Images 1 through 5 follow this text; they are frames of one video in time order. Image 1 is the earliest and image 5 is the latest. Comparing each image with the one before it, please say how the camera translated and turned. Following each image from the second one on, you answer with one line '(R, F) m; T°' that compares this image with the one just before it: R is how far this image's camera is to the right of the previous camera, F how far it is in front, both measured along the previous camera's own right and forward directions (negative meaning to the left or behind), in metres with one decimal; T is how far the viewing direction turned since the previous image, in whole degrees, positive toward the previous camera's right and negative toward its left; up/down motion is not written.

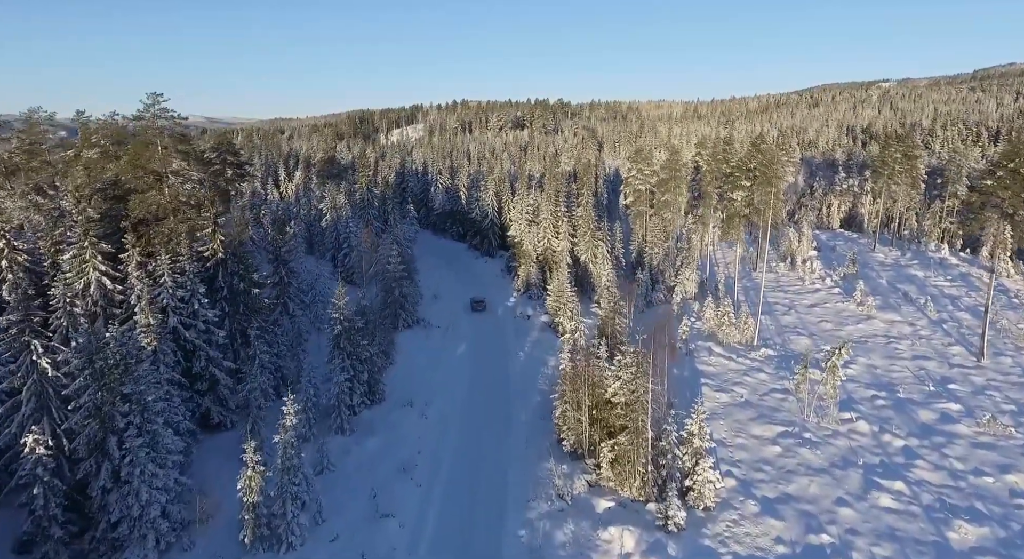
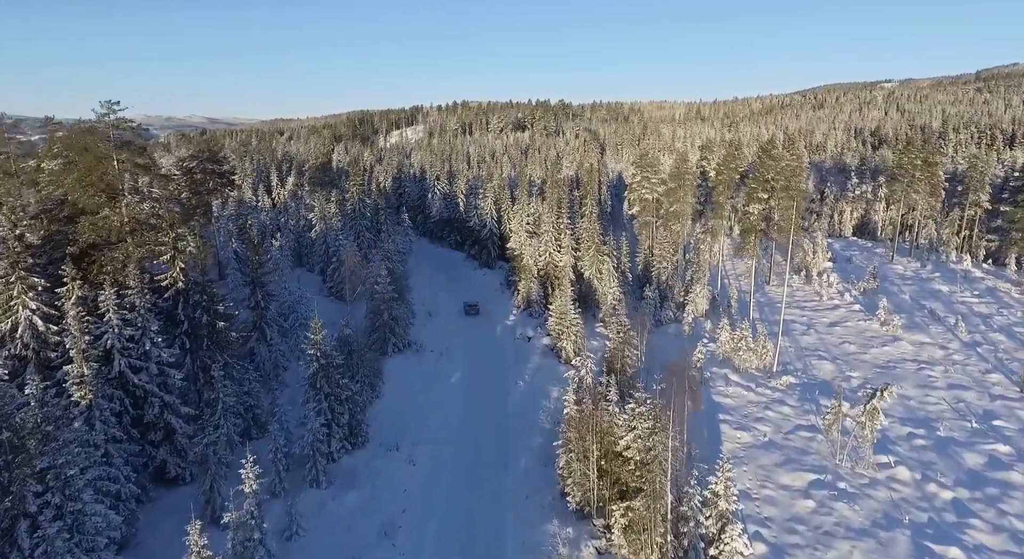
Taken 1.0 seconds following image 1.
(+0.1, +3.7) m; 0°
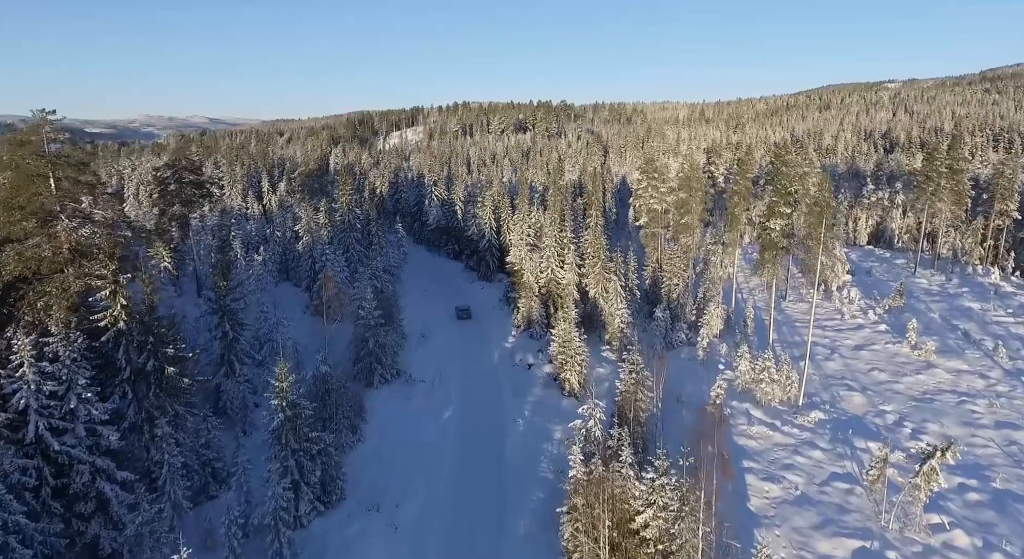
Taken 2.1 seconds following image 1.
(+0.2, +4.1) m; 0°
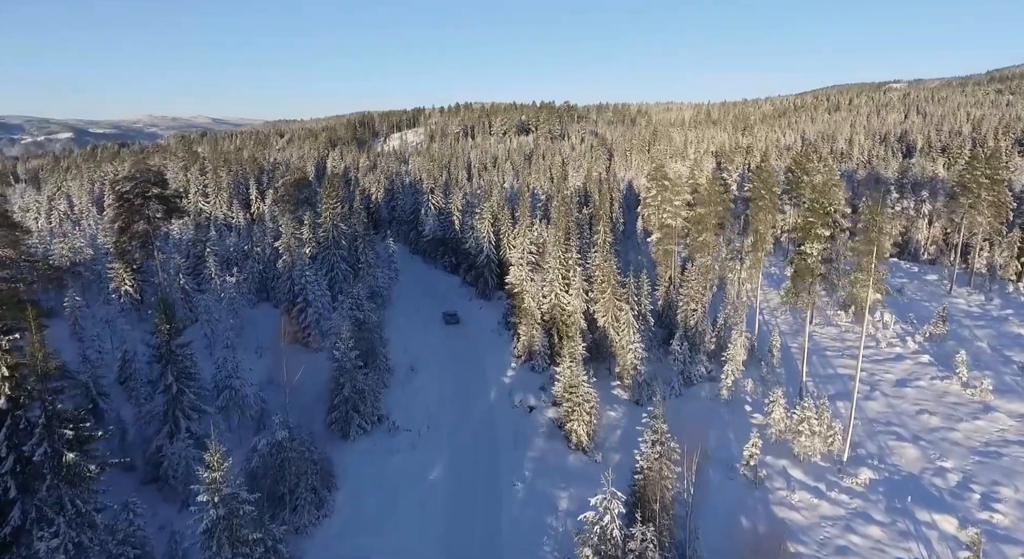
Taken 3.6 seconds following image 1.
(+0.2, +5.5) m; 0°
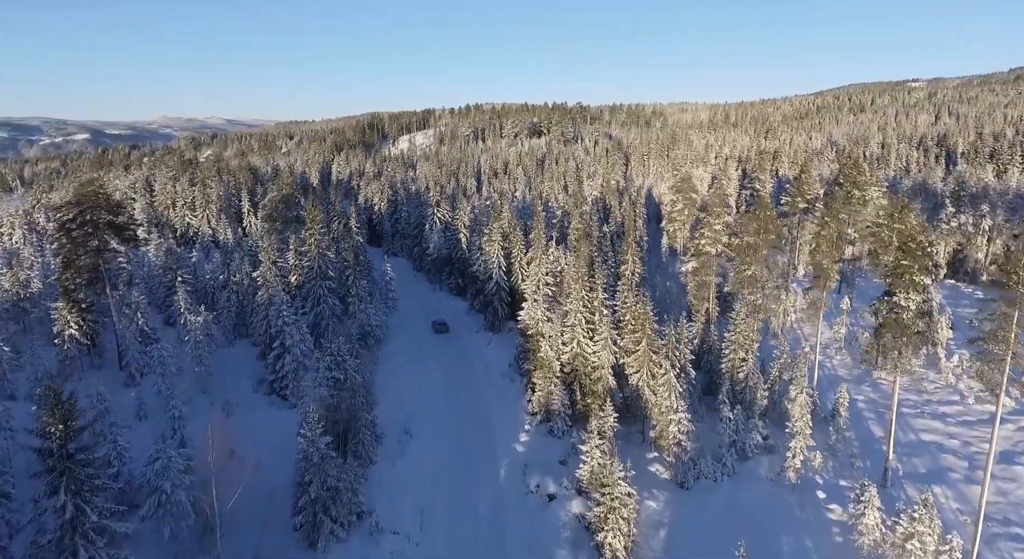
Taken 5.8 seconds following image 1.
(-0.2, +8.0) m; -1°
